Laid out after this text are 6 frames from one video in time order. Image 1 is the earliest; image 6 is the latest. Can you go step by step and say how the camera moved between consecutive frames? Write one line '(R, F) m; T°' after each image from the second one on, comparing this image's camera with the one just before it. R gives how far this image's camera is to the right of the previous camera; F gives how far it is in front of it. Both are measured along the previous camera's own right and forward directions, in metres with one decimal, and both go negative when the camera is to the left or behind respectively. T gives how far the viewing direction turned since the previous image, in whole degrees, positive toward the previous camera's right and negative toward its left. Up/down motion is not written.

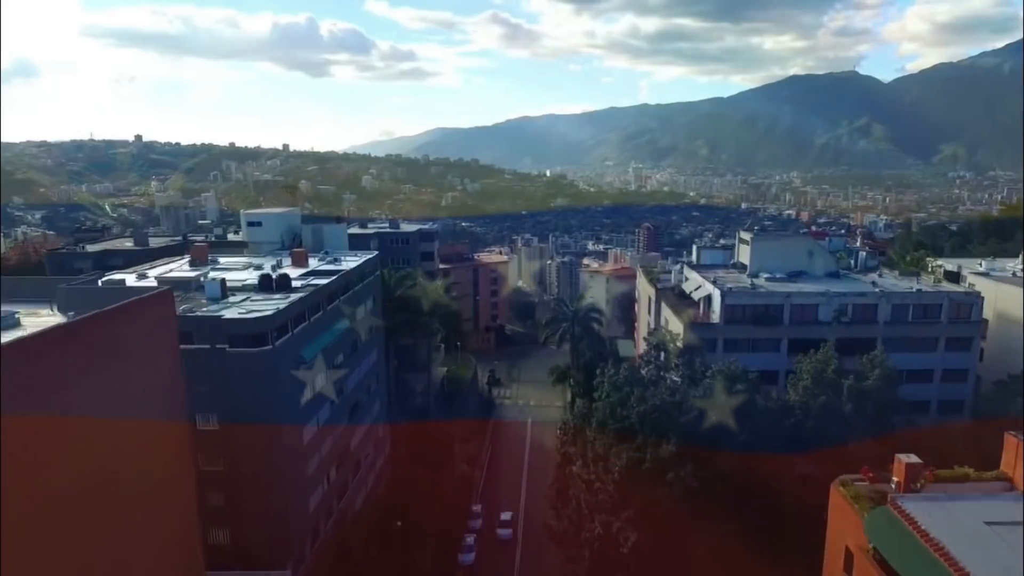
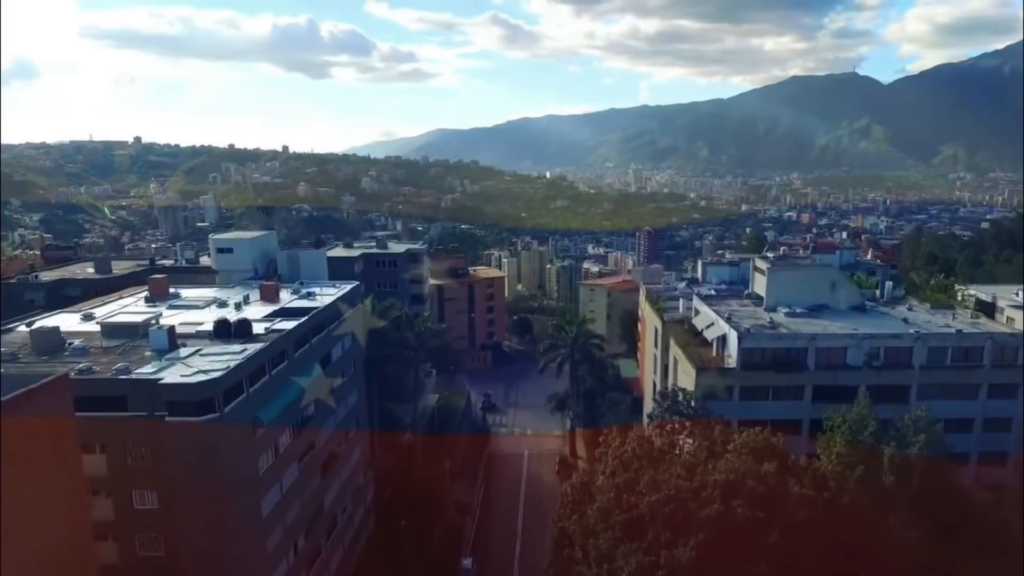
(+0.1, +1.3) m; 0°
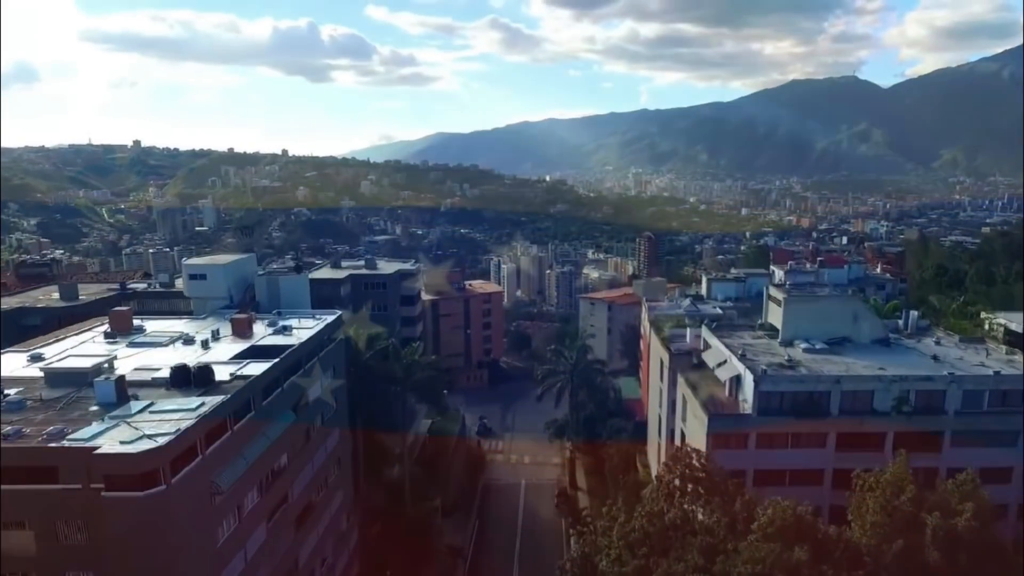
(+0.1, +1.0) m; 0°
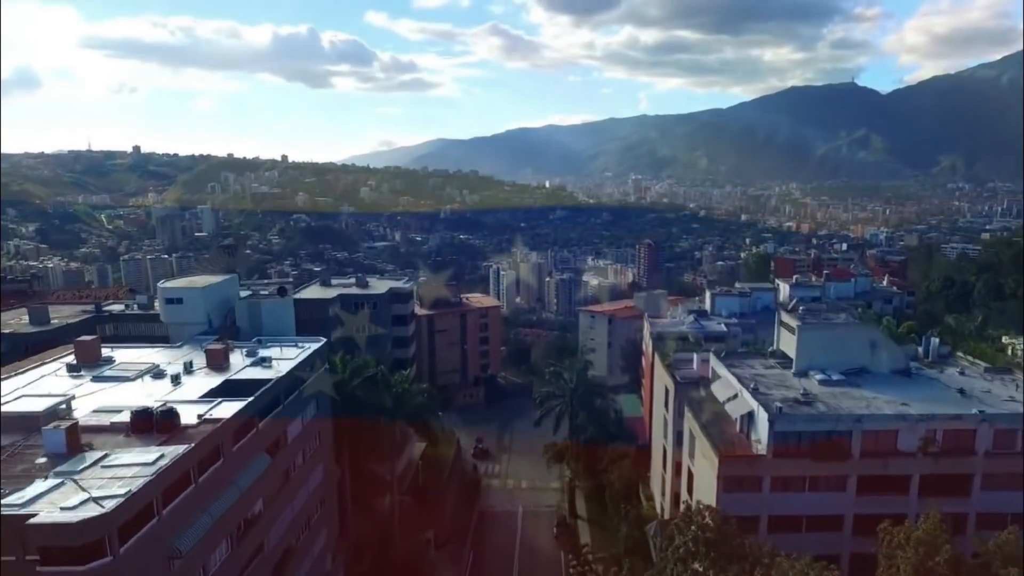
(+0.1, +0.8) m; 0°
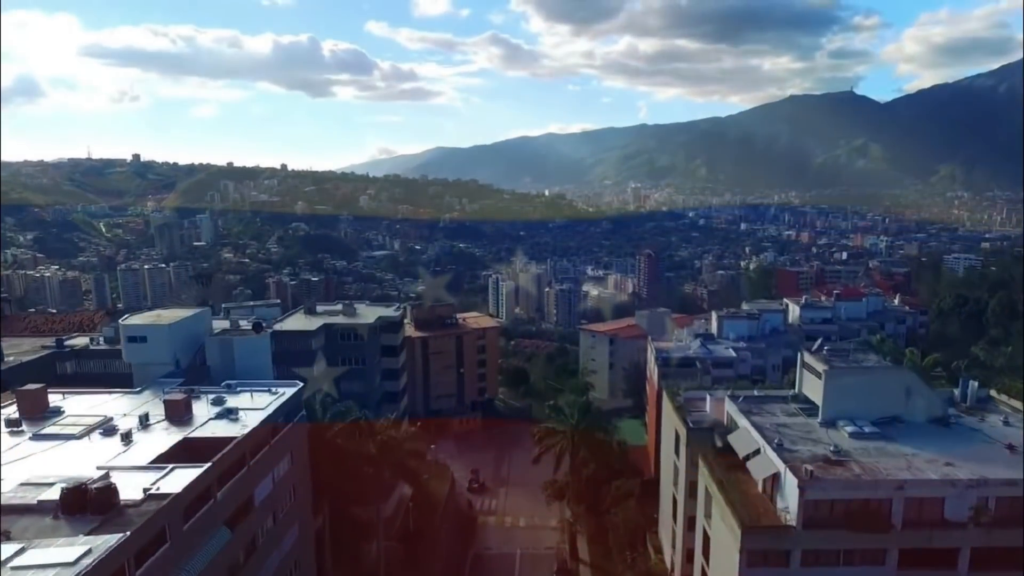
(+0.1, +1.1) m; 0°
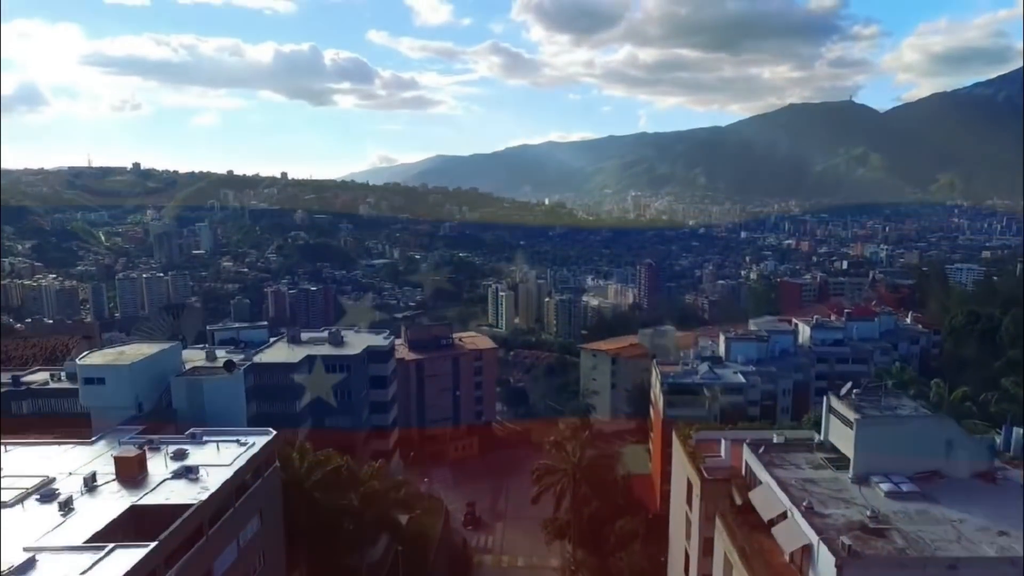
(+0.1, +1.0) m; 0°
